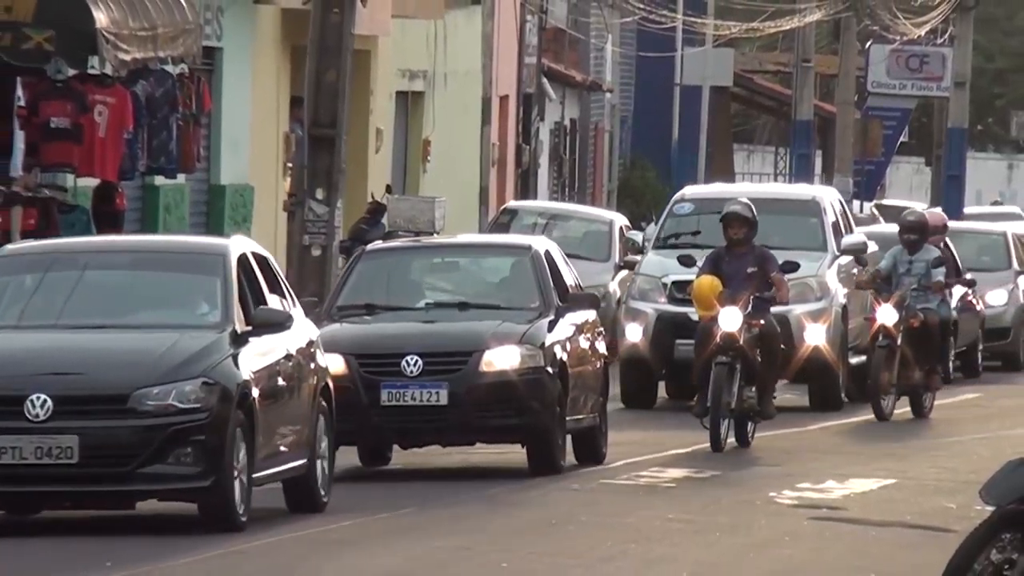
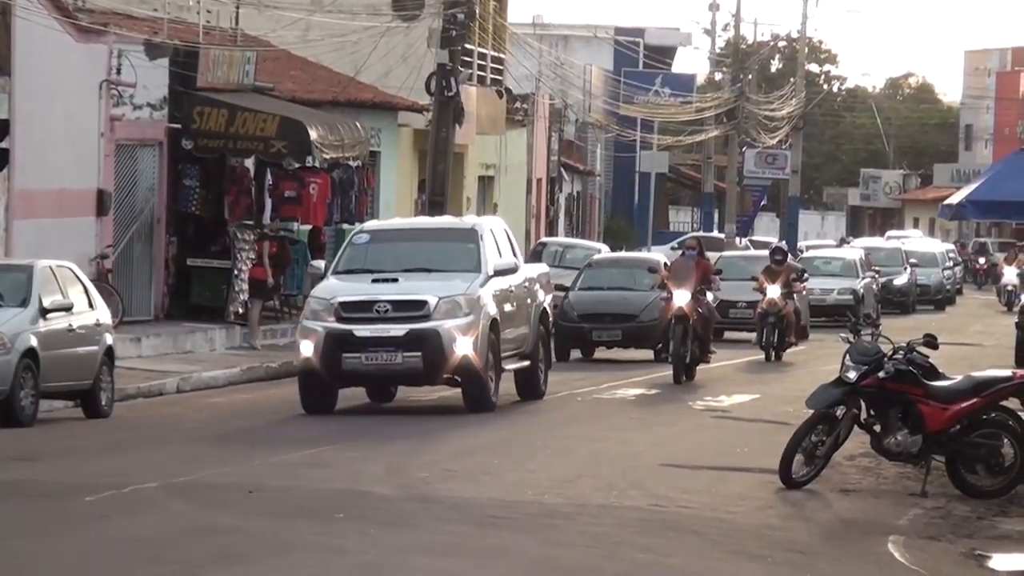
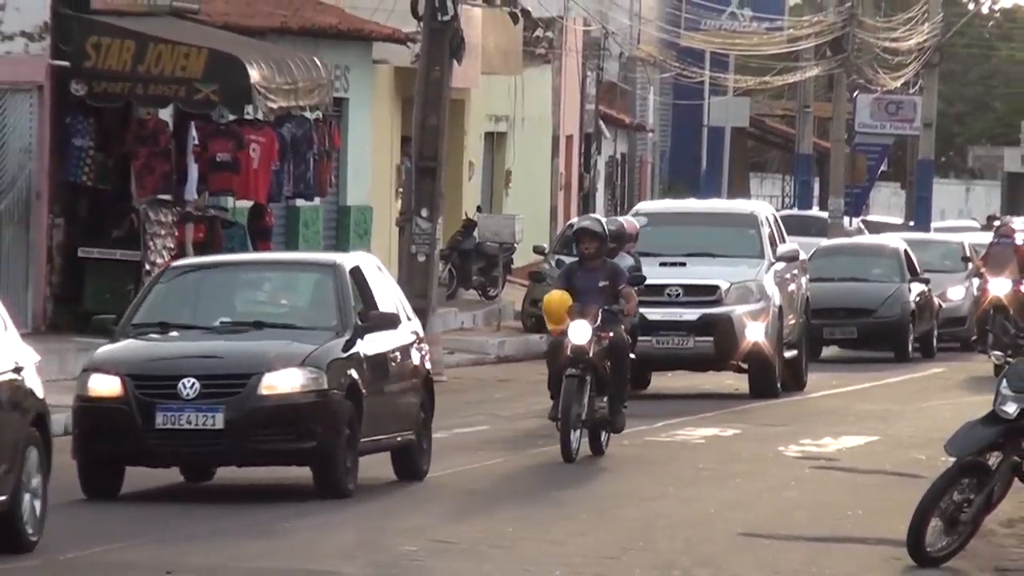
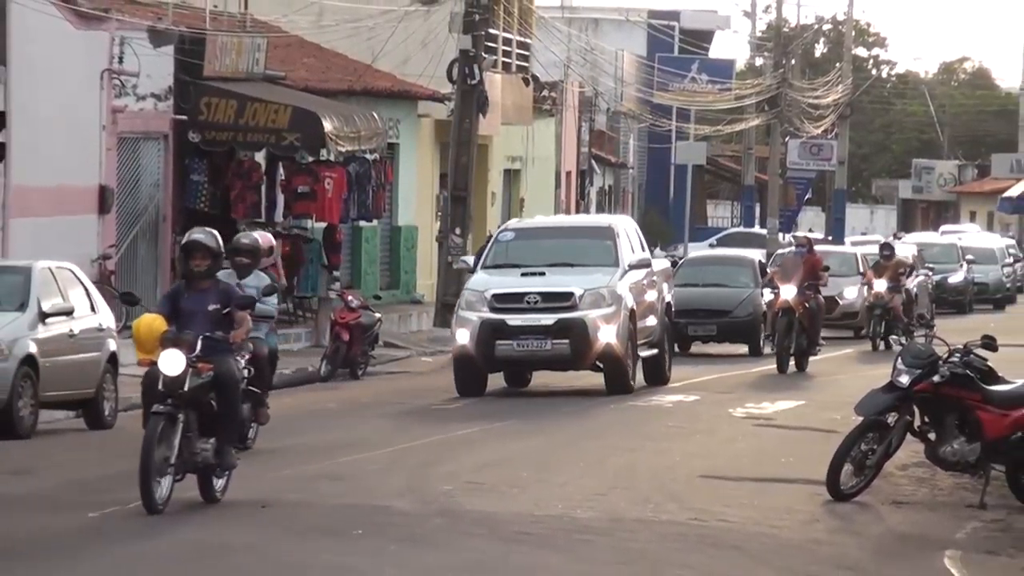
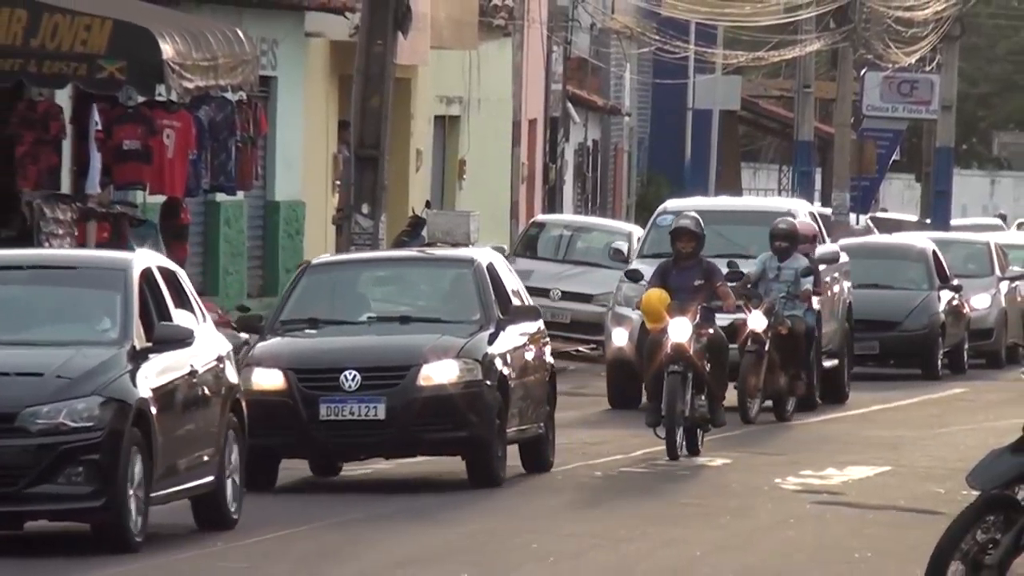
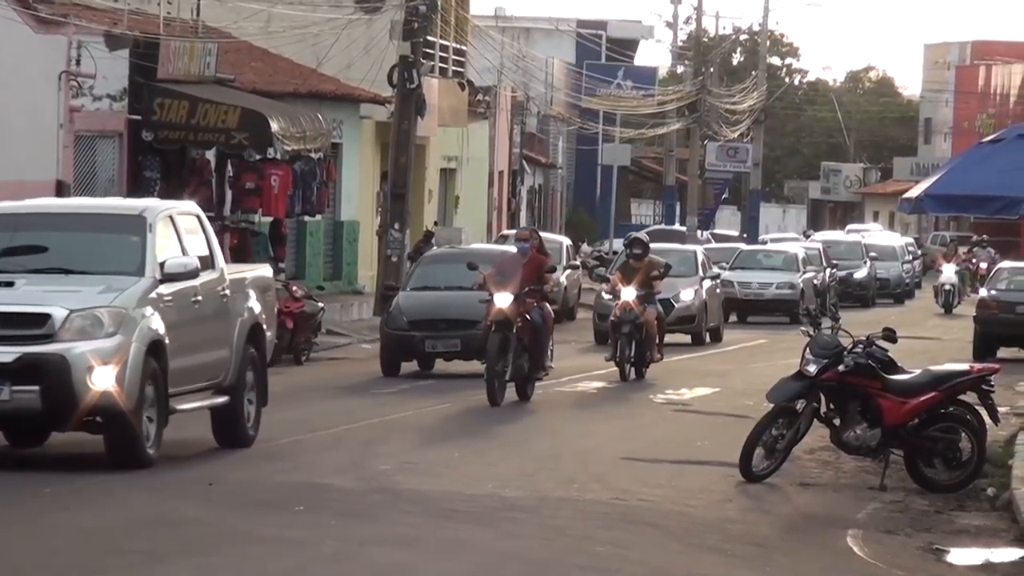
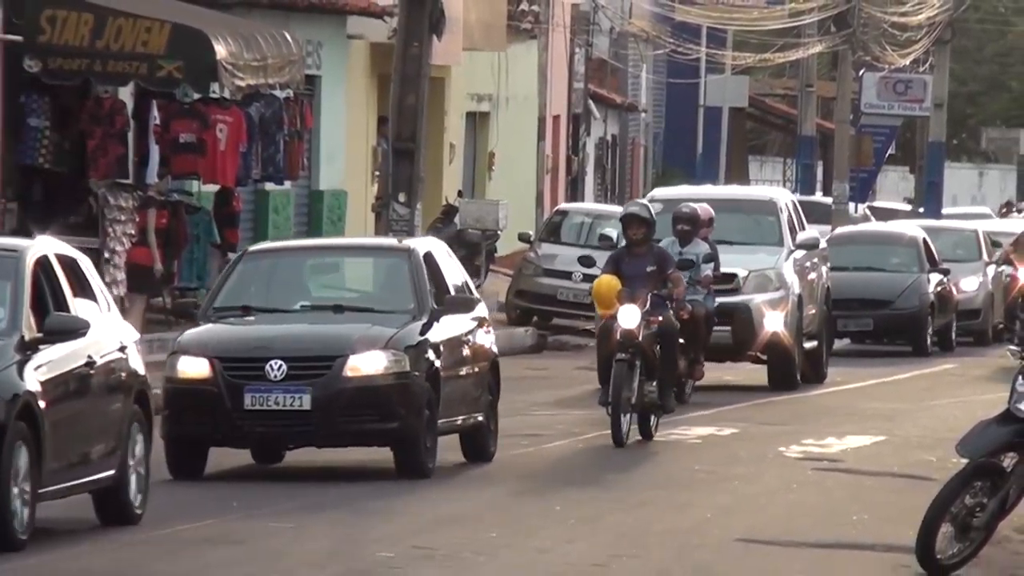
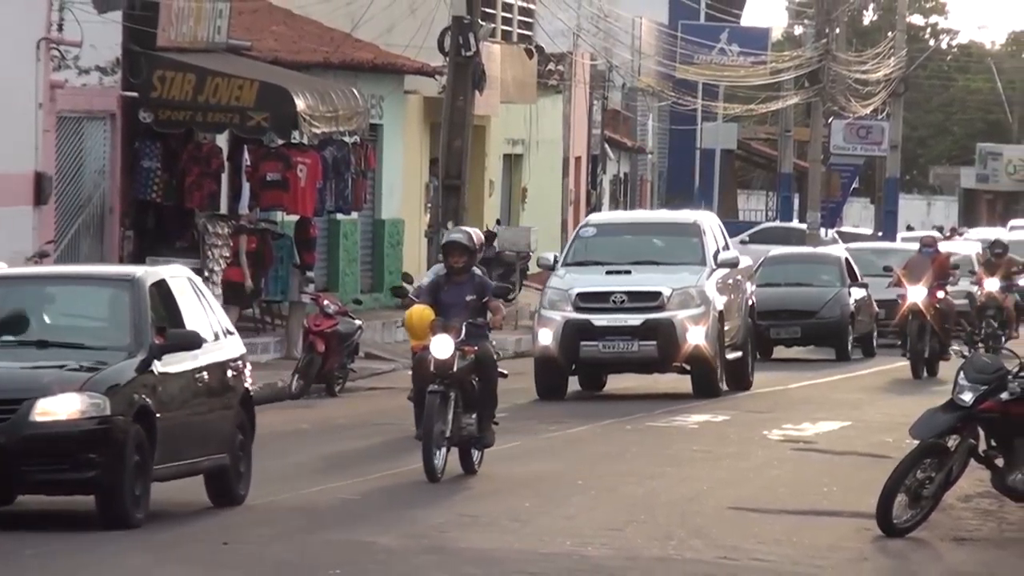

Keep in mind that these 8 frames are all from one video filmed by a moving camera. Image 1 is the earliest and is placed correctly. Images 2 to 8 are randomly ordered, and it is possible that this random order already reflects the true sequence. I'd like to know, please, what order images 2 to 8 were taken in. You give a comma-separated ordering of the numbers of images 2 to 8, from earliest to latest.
5, 7, 3, 8, 4, 2, 6
